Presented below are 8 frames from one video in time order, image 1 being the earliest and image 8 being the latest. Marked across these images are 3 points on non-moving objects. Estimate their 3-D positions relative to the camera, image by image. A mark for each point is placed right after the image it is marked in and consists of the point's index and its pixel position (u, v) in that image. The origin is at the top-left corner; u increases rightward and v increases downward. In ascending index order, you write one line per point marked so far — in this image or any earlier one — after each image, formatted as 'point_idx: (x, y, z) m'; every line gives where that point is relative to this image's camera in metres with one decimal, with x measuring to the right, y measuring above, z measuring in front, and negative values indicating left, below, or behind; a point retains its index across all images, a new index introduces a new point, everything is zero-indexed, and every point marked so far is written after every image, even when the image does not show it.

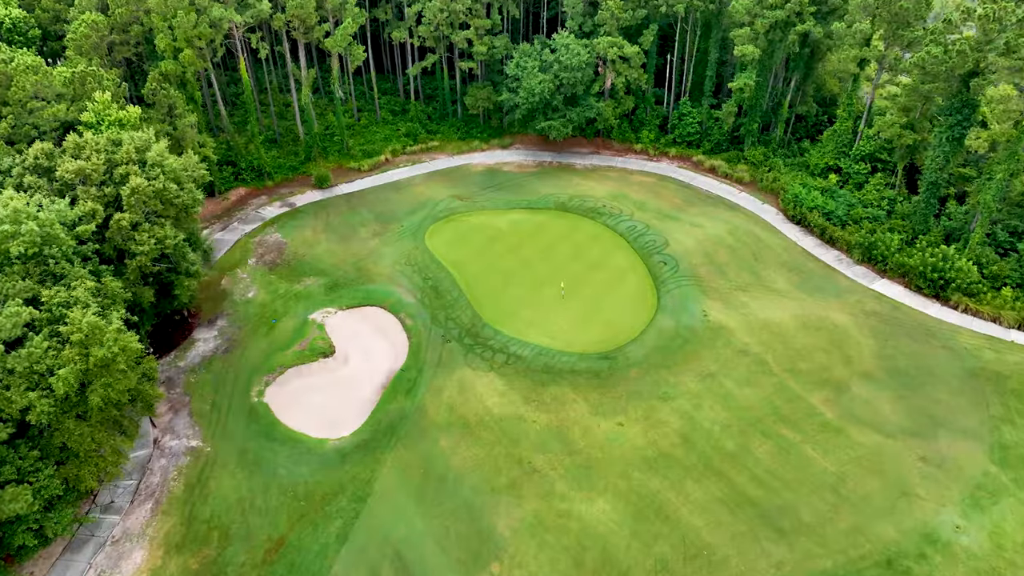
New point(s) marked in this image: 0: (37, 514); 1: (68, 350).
0: (-12.3, -5.9, +18.5) m
1: (-11.5, -1.6, +18.5) m
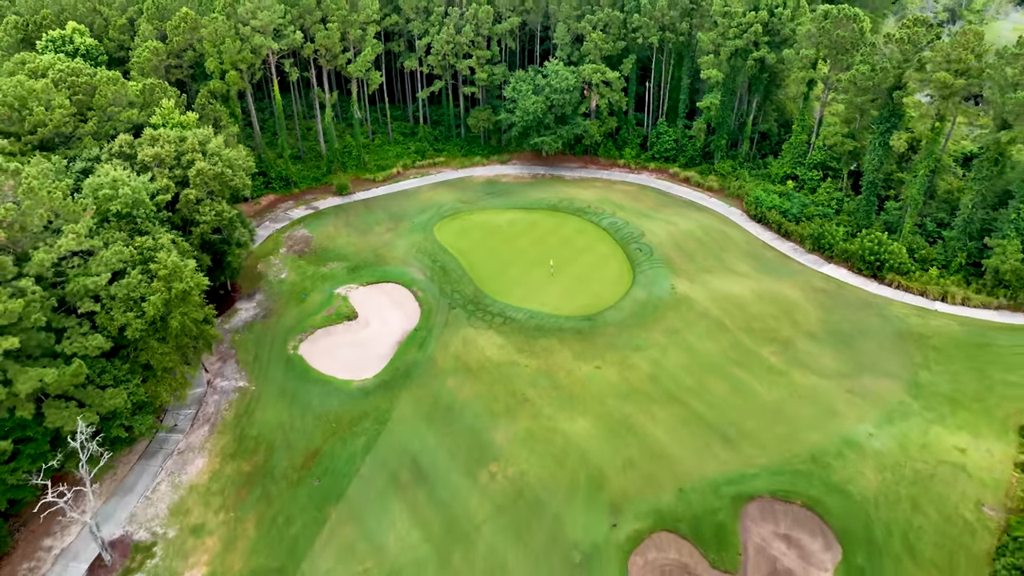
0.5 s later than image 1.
0: (-12.5, -4.2, +23.1) m
1: (-11.6, +0.1, +23.4) m
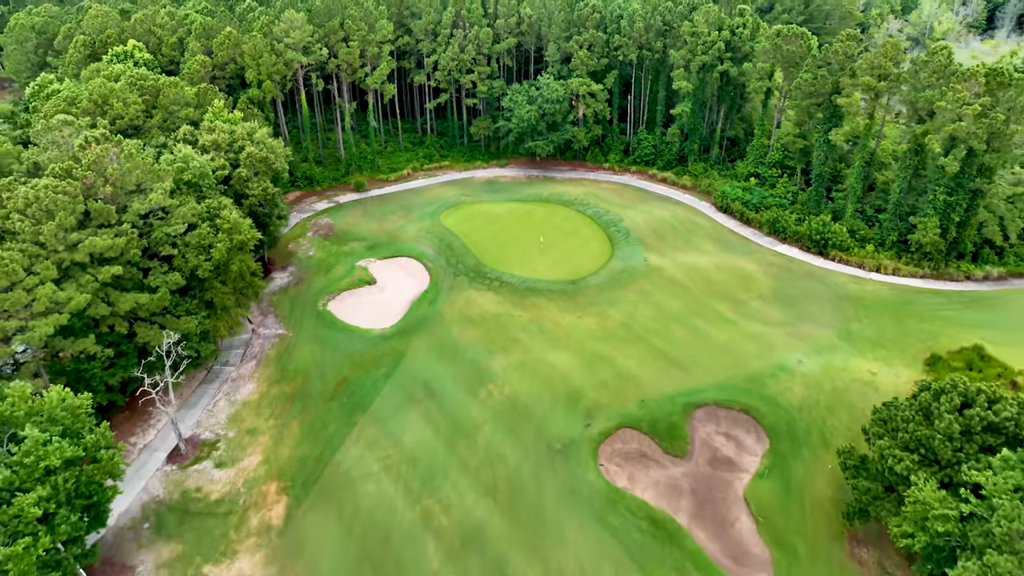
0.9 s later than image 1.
0: (-12.7, -2.1, +28.7) m
1: (-11.9, +2.1, +29.2) m
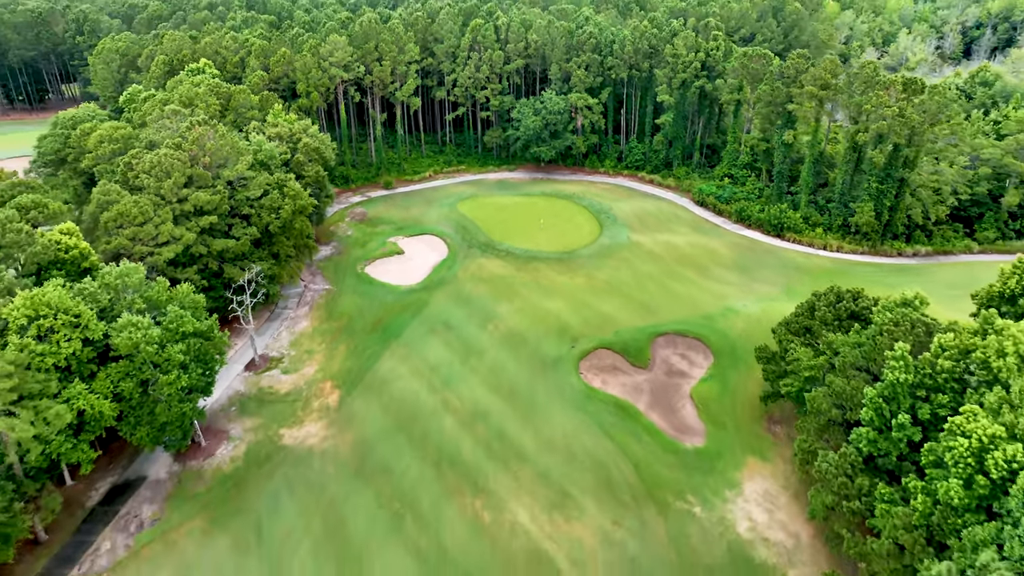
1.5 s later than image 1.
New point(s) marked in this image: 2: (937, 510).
0: (-12.6, +0.3, +36.6) m
1: (-11.7, +4.5, +37.4) m
2: (+10.3, -5.4, +17.4) m
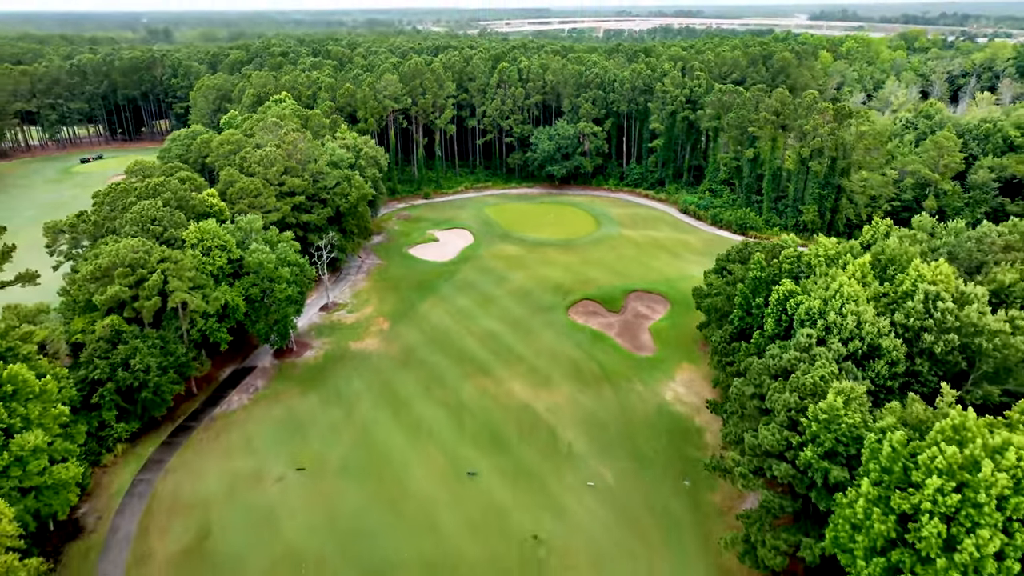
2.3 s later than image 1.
0: (-12.0, +2.6, +48.8) m
1: (-11.0, +6.7, +49.8) m
2: (+9.9, -2.1, +28.2) m
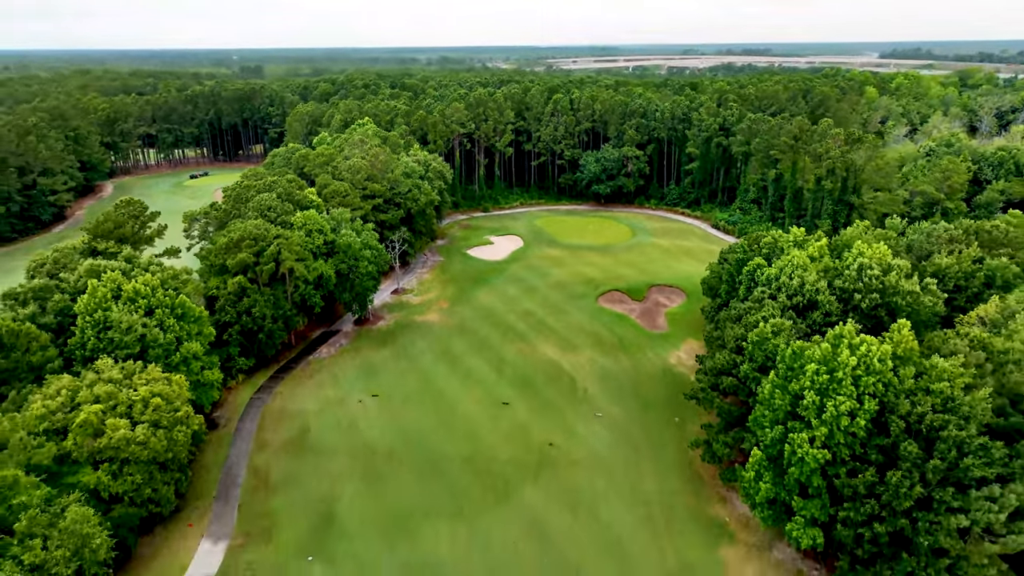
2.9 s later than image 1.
0: (-8.6, +3.5, +58.4) m
1: (-7.4, +7.5, +59.5) m
2: (+11.3, -0.8, +35.8) m
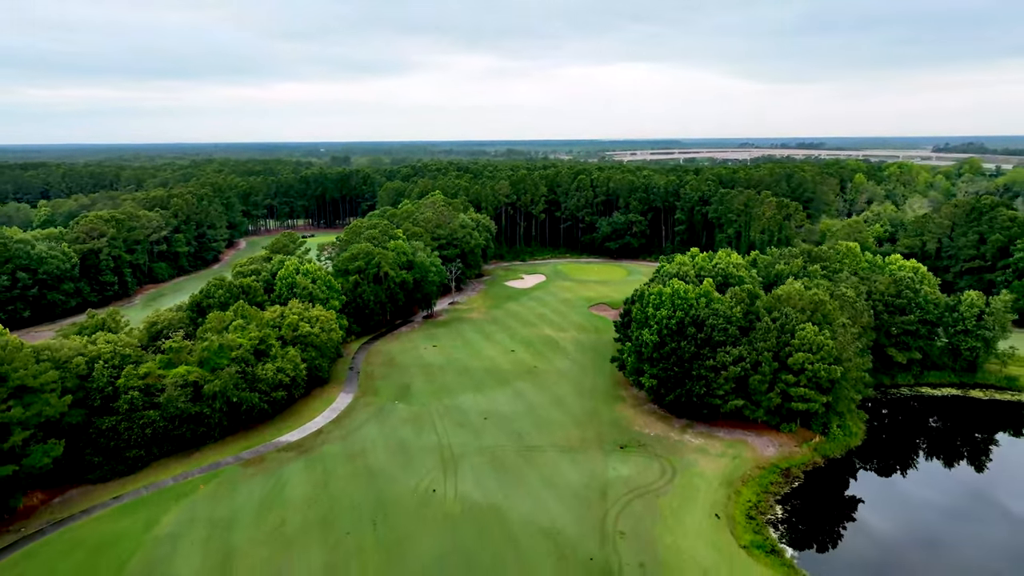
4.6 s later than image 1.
0: (-6.1, +1.6, +84.0) m
1: (-4.7, +5.5, +85.4) m
2: (+11.6, -0.3, +59.2) m
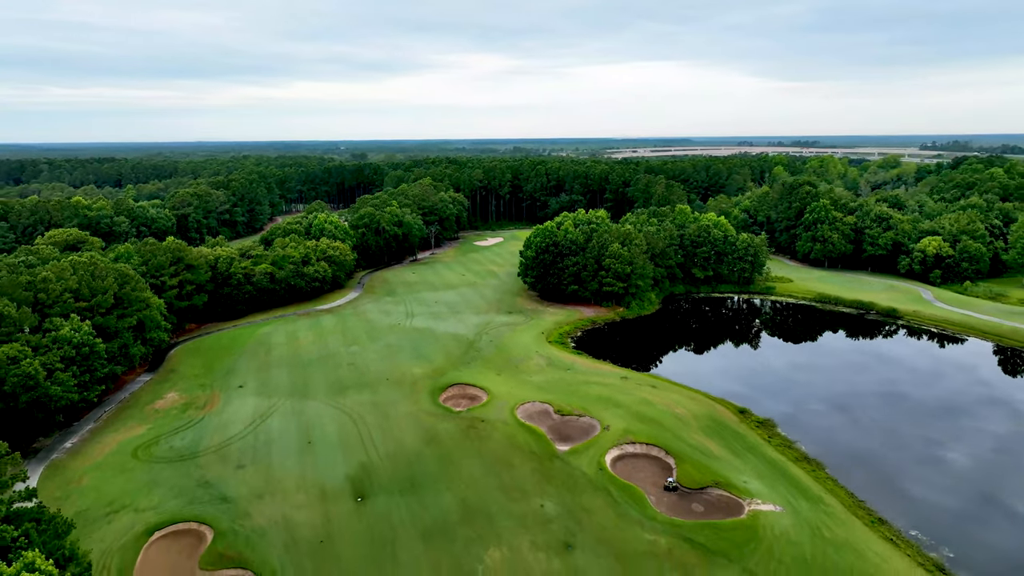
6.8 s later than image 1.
0: (-11.9, +8.8, +117.3) m
1: (-10.5, +12.6, +118.7) m
2: (+5.2, +6.7, +92.2) m
